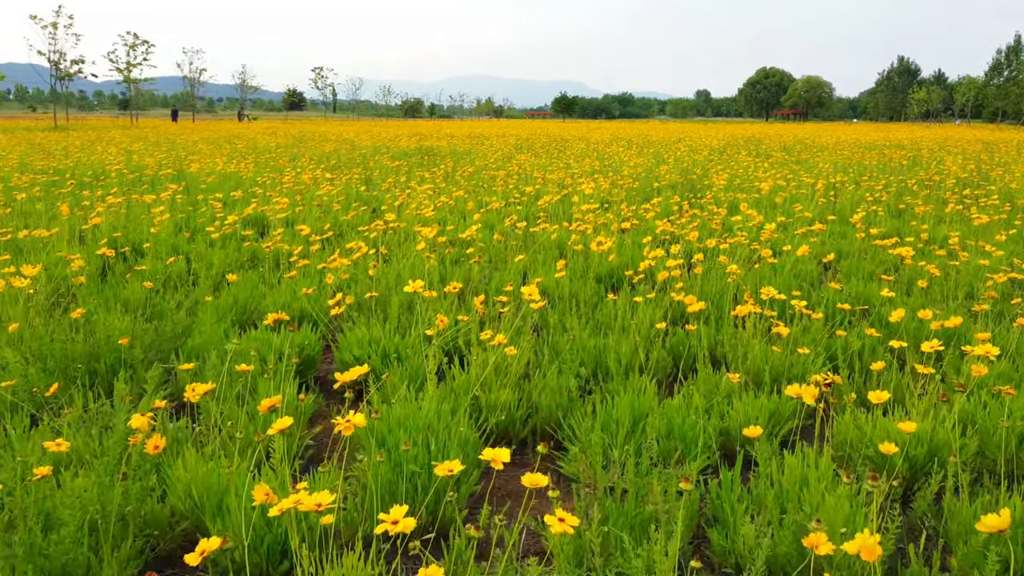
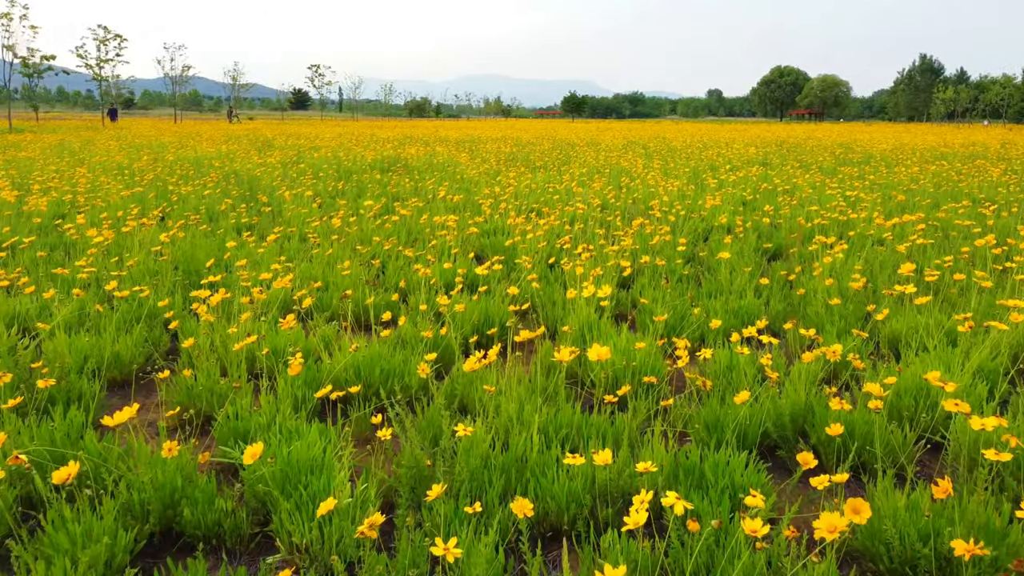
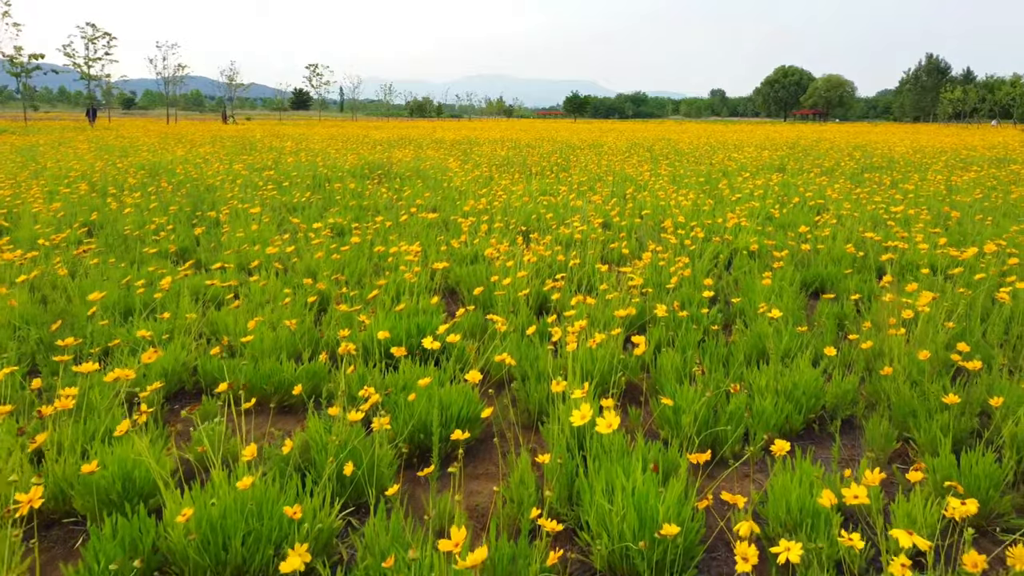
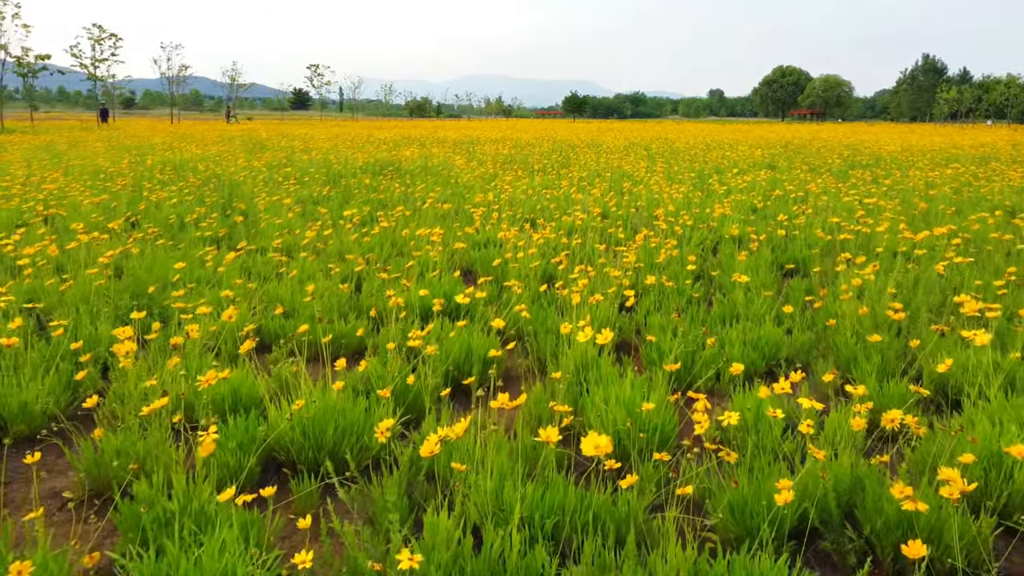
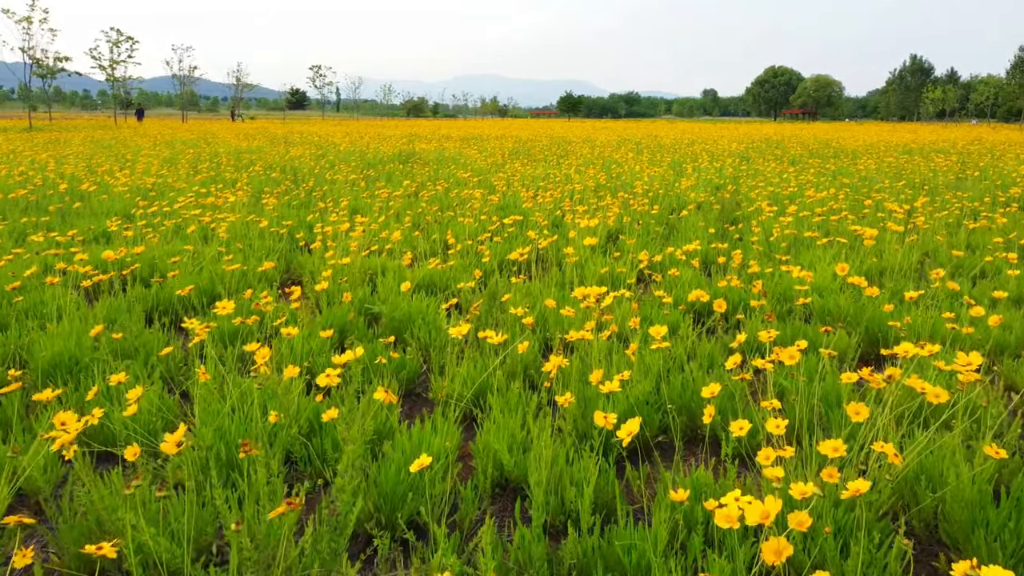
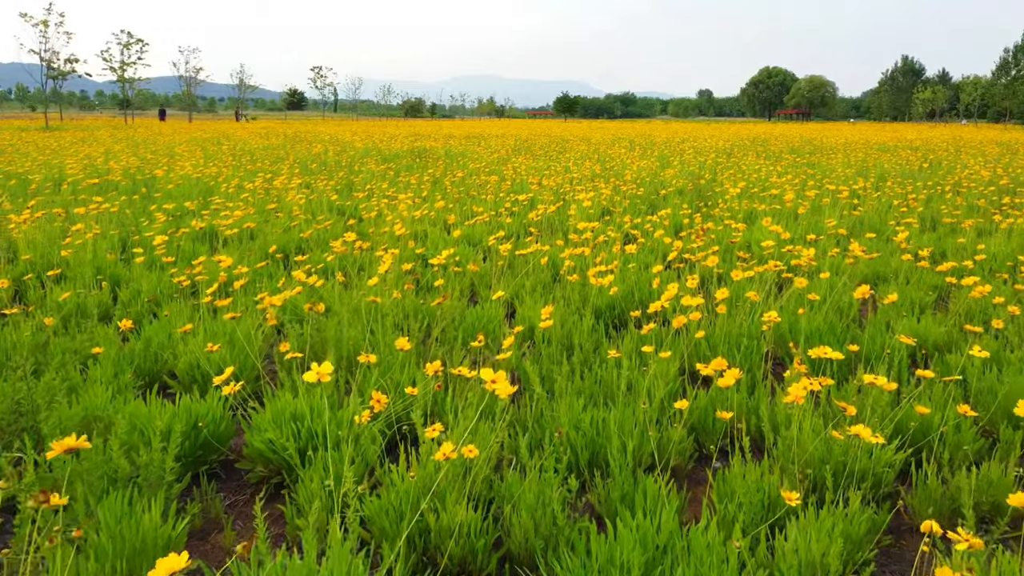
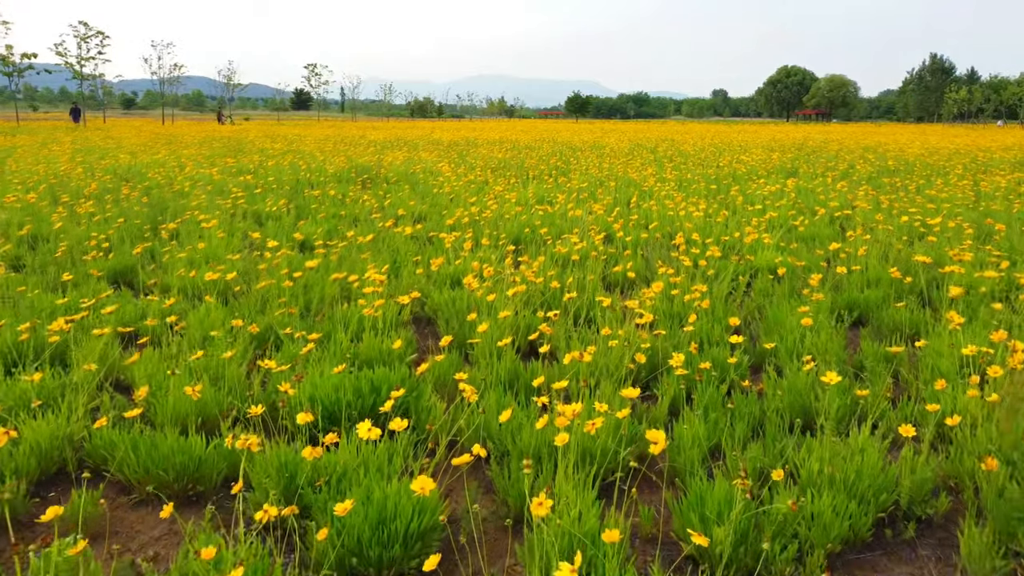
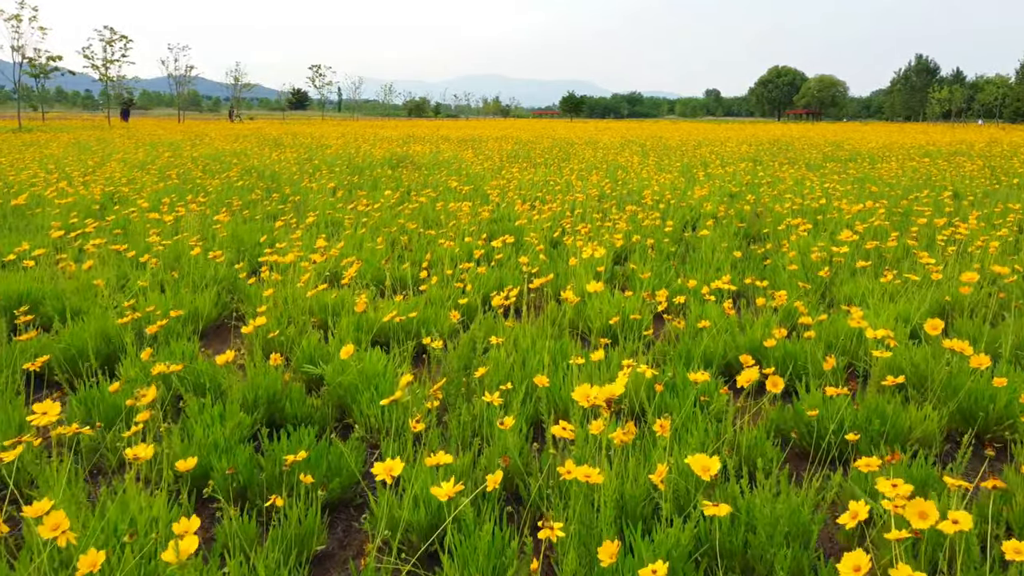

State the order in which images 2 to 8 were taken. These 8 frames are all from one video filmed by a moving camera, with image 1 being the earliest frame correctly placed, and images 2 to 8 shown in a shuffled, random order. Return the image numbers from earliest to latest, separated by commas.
6, 5, 8, 2, 4, 3, 7
